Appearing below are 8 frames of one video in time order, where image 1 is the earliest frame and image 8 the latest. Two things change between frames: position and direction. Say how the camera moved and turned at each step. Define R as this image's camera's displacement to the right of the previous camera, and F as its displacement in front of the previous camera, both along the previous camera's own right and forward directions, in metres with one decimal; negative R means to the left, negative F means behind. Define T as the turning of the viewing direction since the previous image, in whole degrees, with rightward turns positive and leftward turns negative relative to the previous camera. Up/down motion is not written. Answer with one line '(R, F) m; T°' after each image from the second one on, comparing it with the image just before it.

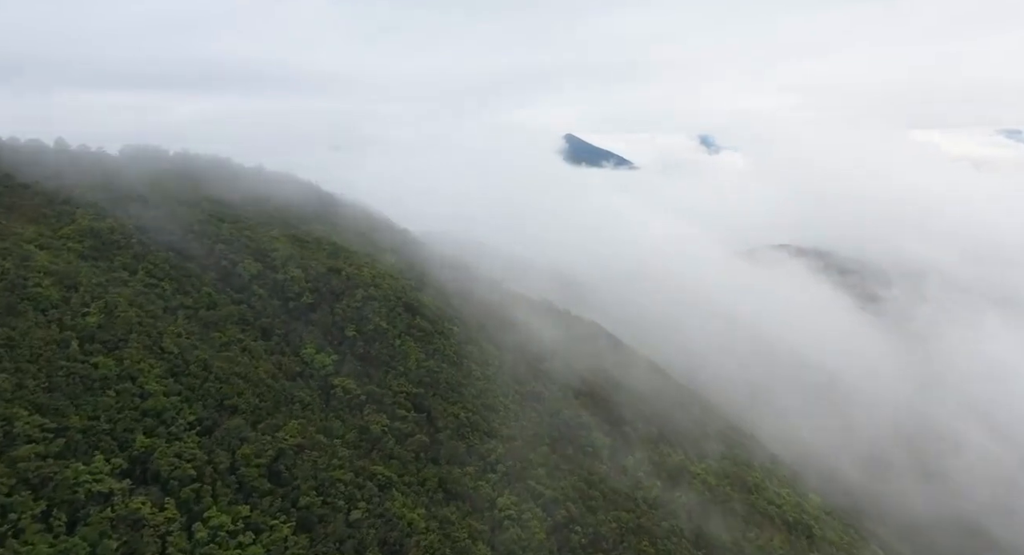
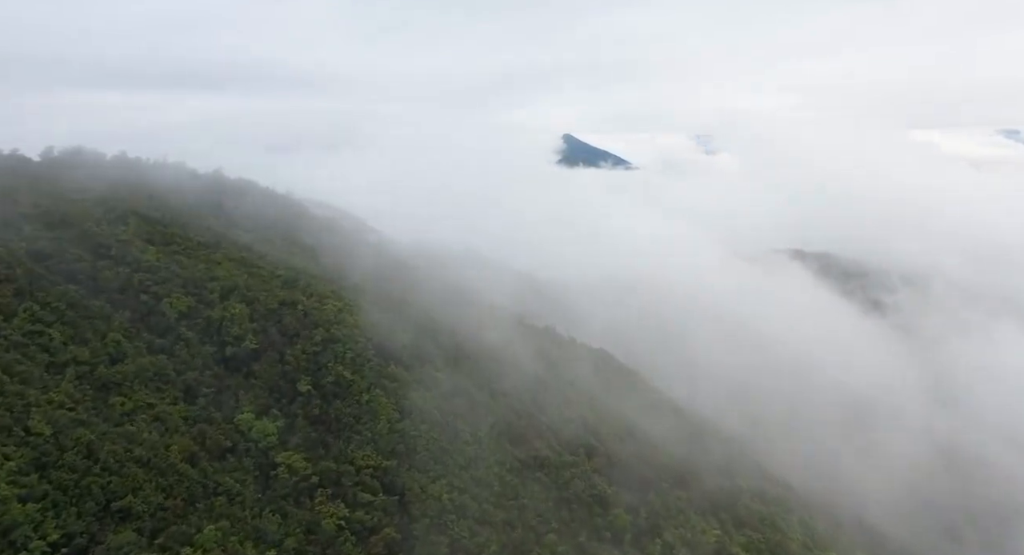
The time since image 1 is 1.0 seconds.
(+0.1, +6.2) m; 0°
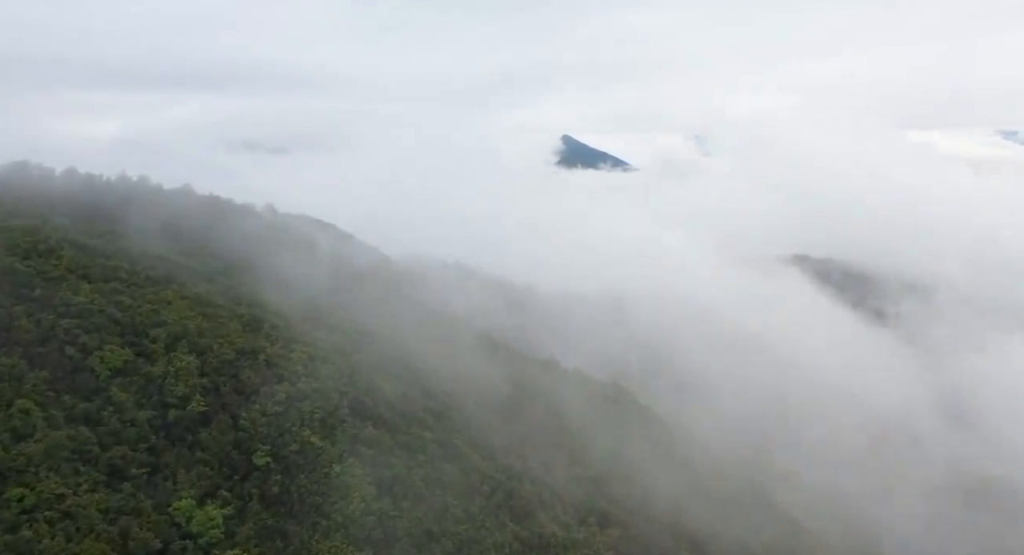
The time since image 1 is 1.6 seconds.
(0.0, +3.9) m; 0°
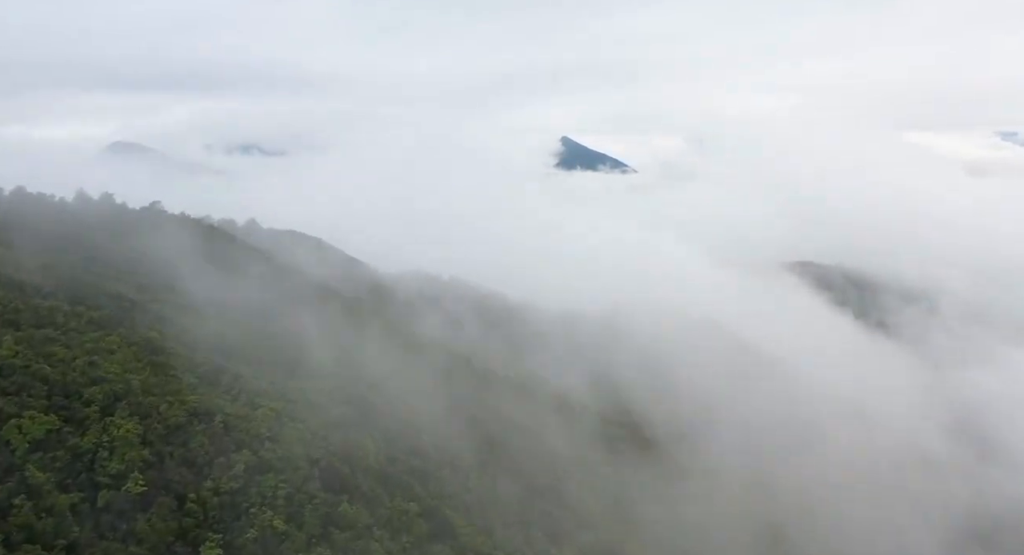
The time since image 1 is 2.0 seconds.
(0.0, +3.2) m; 0°
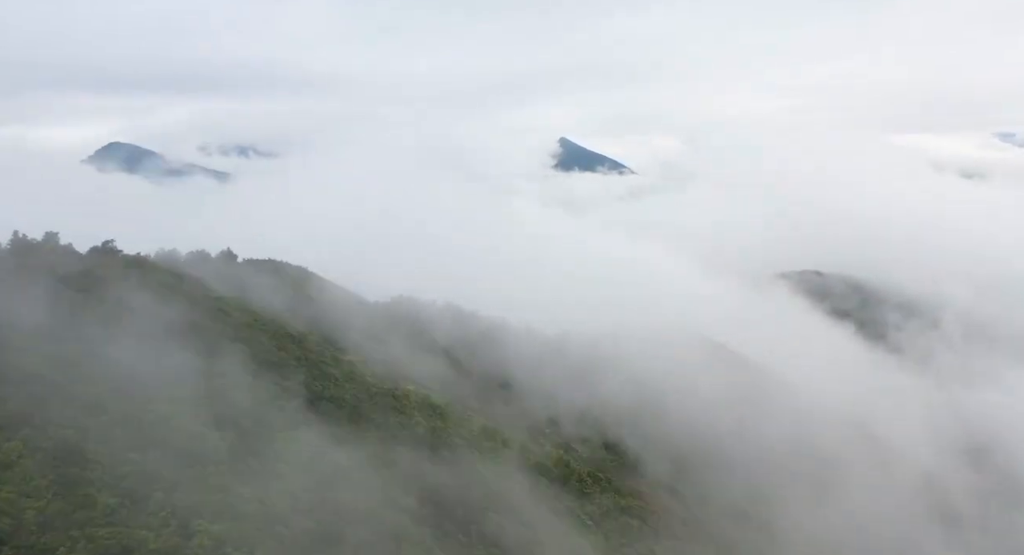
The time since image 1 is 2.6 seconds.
(+0.1, +4.5) m; 0°
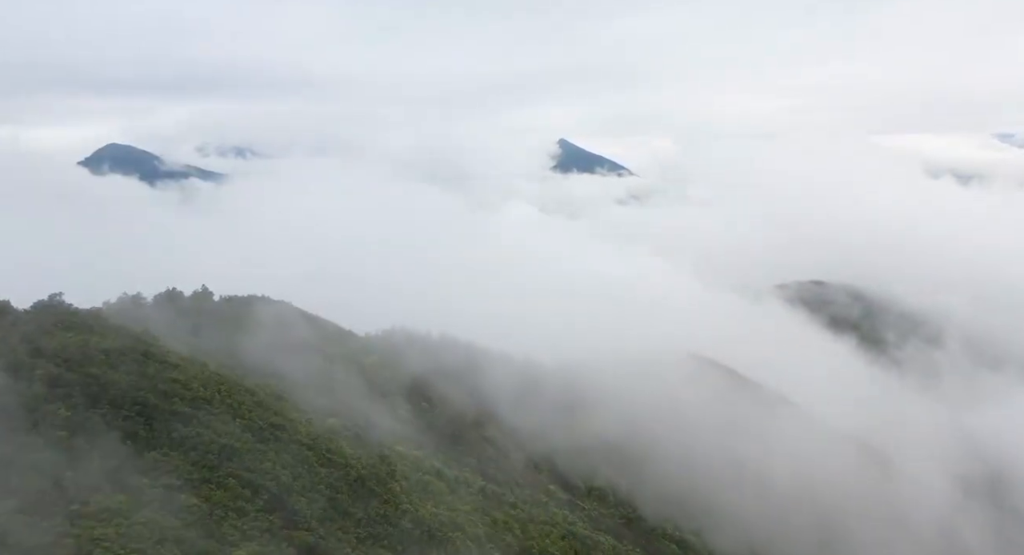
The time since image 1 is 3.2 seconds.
(+0.9, +5.1) m; 0°
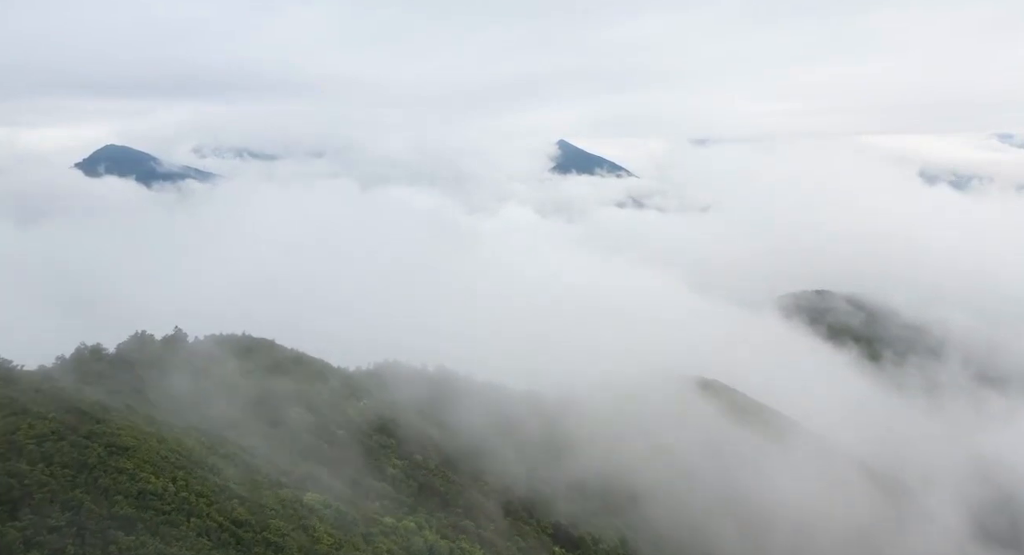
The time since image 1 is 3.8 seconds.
(+0.8, +4.9) m; 0°
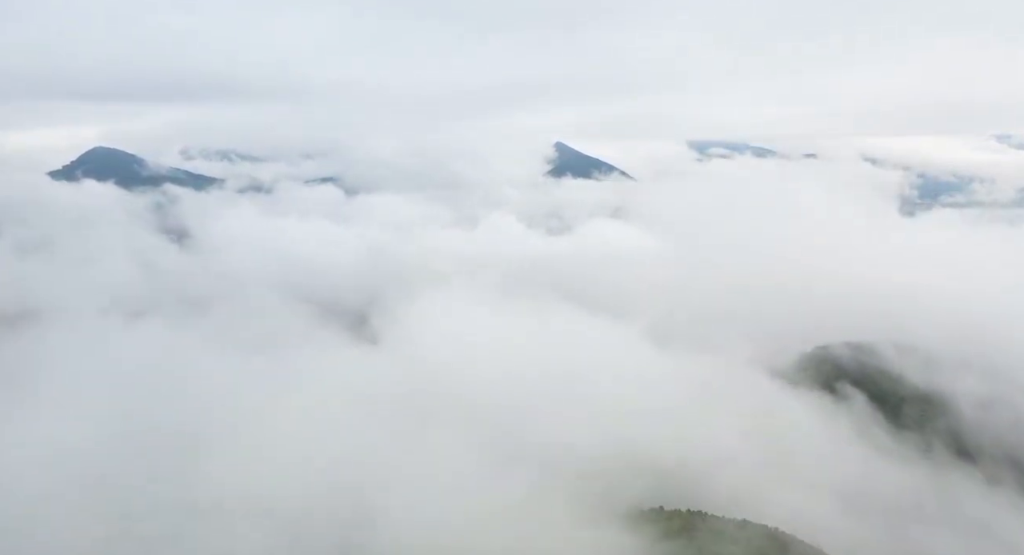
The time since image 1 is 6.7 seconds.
(+7.9, +26.2) m; 0°
